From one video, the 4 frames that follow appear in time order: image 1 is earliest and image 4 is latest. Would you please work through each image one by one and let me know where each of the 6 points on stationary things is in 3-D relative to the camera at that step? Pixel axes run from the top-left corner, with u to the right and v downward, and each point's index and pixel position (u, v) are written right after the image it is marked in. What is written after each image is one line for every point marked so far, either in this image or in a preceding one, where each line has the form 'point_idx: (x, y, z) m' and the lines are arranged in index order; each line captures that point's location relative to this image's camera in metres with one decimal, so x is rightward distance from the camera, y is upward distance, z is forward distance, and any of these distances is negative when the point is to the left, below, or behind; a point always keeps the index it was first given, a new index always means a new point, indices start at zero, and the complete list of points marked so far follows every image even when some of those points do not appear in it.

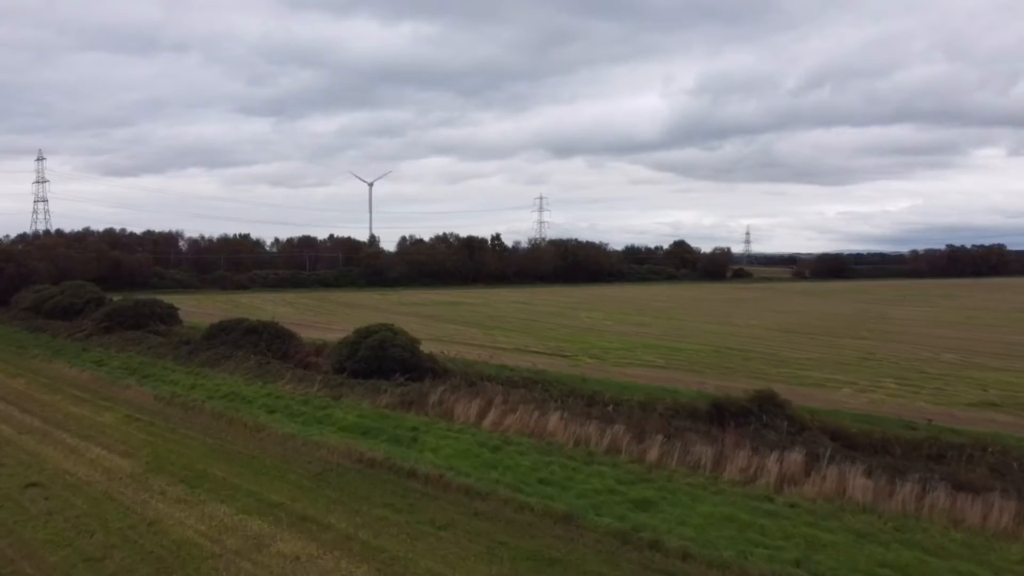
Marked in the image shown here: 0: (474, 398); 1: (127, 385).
0: (-0.6, -1.6, +11.8) m
1: (-7.4, -1.9, +15.6) m
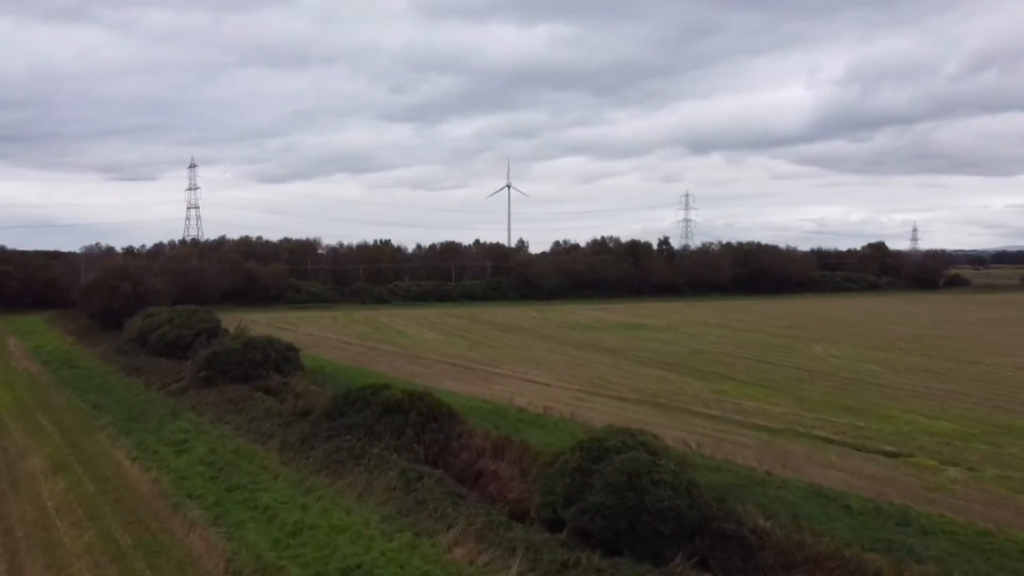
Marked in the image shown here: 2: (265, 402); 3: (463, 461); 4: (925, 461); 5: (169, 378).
0: (+2.5, -2.4, +4.6) m
1: (-3.7, -2.7, +9.4) m
2: (-4.6, -2.1, +15.0) m
3: (-0.6, -2.2, +10.7) m
4: (+5.8, -2.4, +11.2) m
5: (-7.8, -2.0, +18.5) m
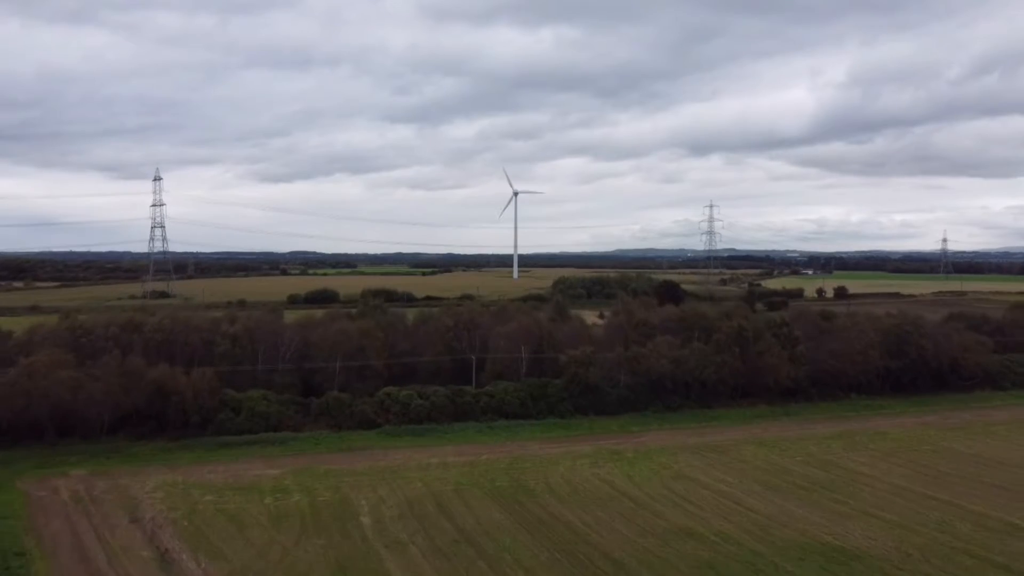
0: (+4.5, -6.7, -11.3) m
1: (-1.7, -6.9, -6.5) m
2: (-2.6, -6.3, -0.9) m
3: (+1.4, -6.5, -5.3) m
4: (+7.8, -6.7, -4.7) m
5: (-5.8, -6.3, +2.6) m
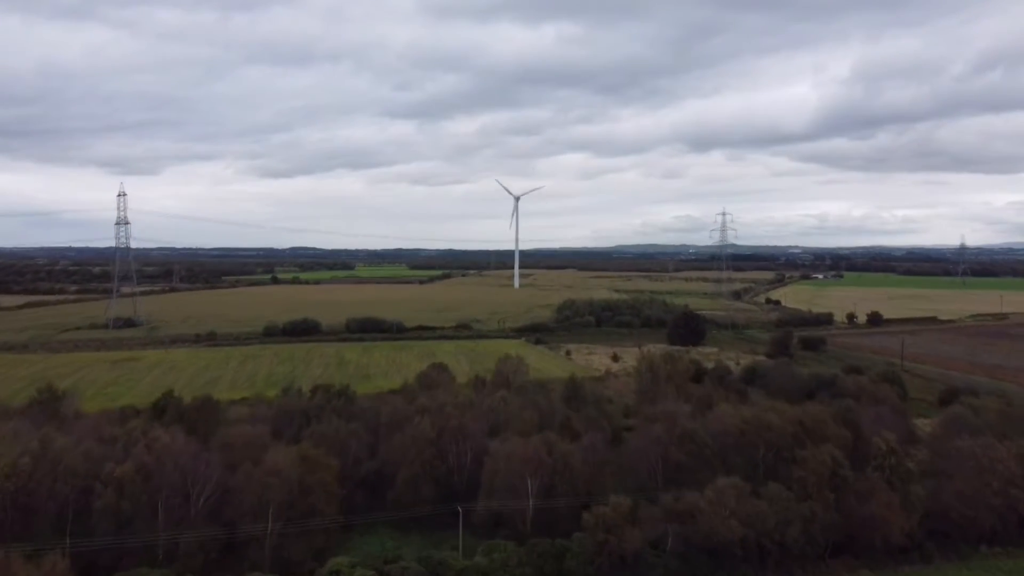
0: (+4.5, -10.5, -21.0) m
1: (-1.7, -10.7, -16.1) m
2: (-2.5, -10.1, -10.5) m
3: (+1.4, -10.3, -14.9) m
4: (+7.9, -10.5, -14.3) m
5: (-5.8, -10.0, -7.1) m
